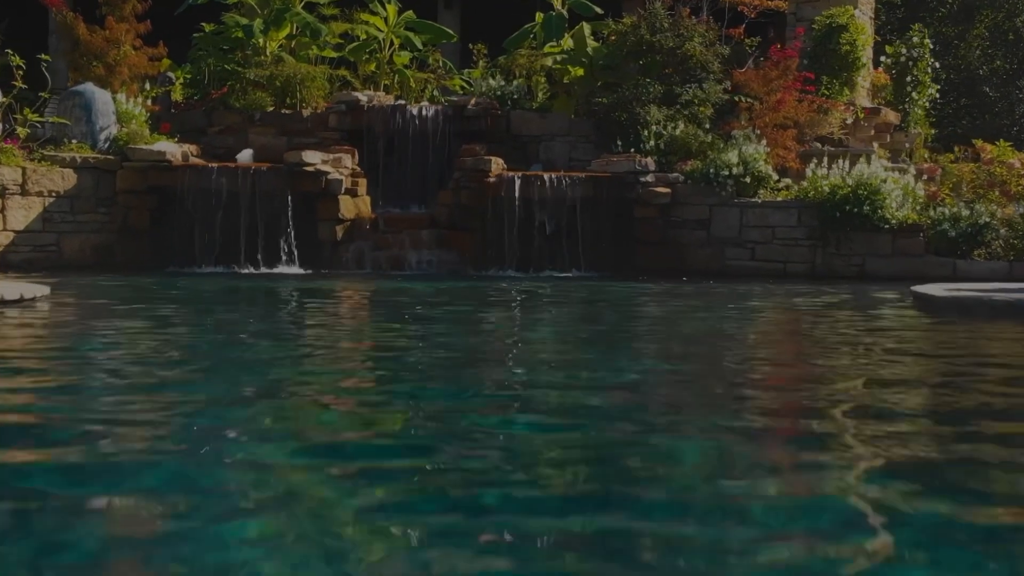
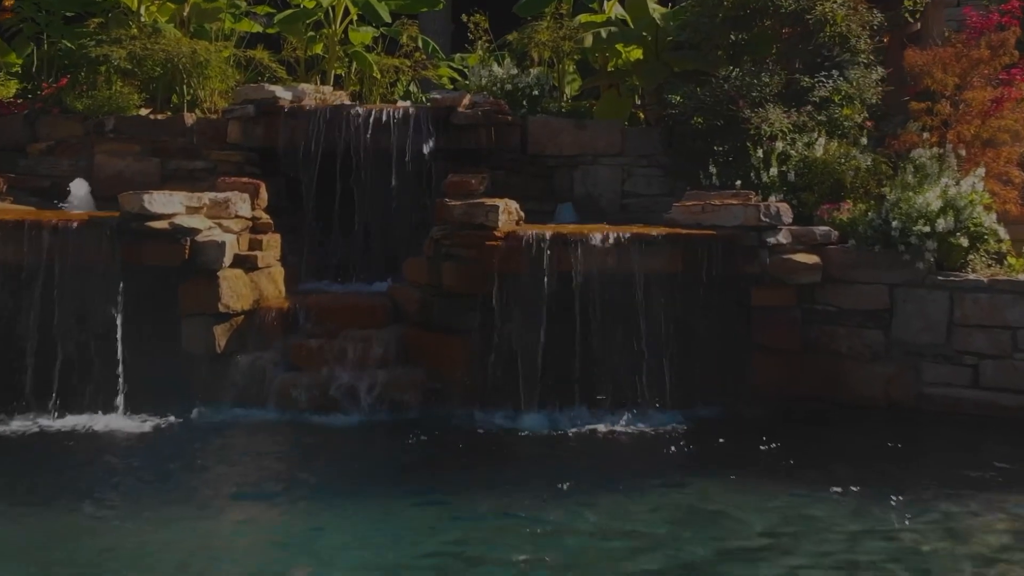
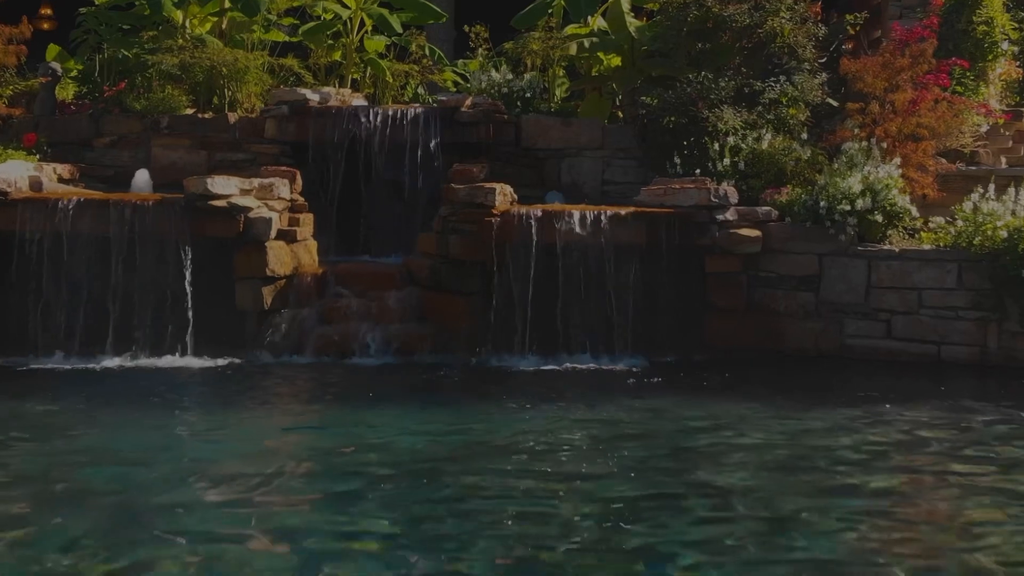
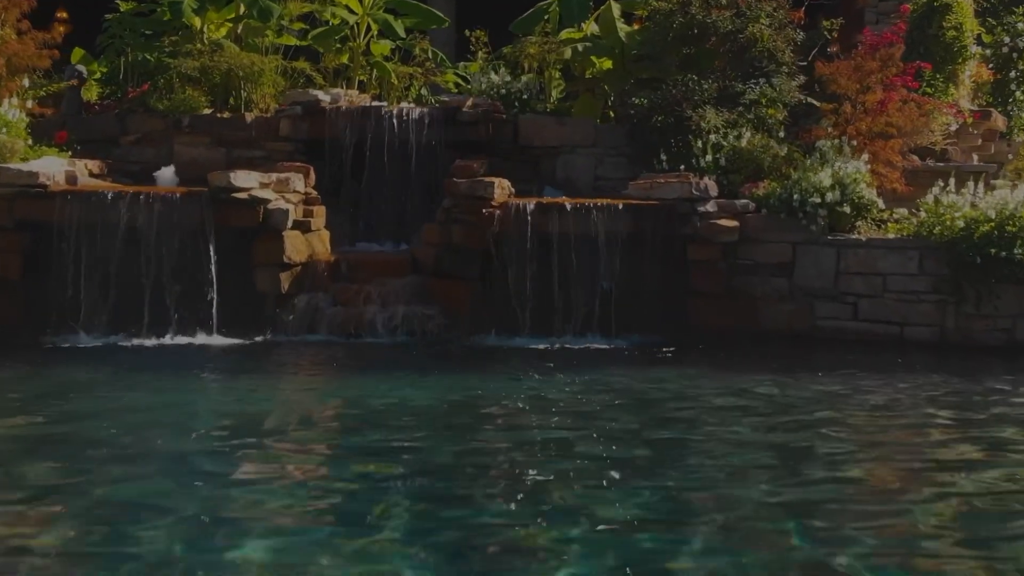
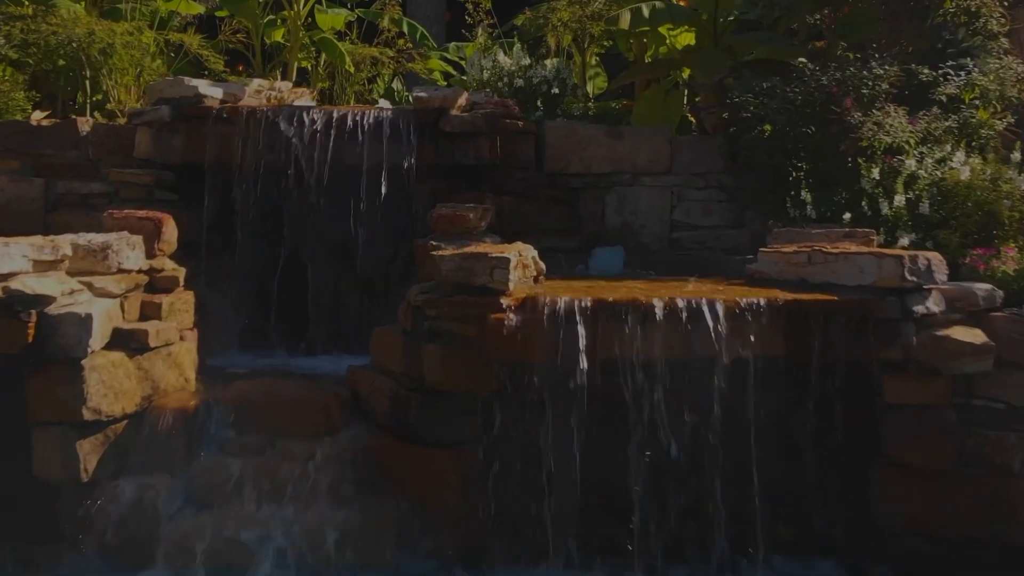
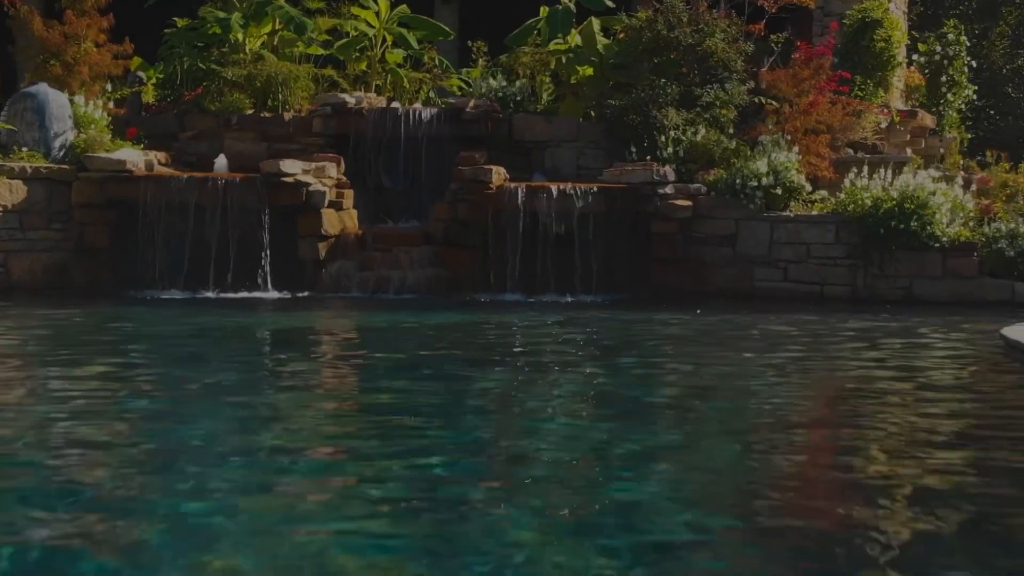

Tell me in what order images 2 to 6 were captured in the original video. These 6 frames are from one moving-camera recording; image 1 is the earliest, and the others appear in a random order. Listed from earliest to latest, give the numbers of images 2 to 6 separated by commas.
6, 4, 3, 2, 5
